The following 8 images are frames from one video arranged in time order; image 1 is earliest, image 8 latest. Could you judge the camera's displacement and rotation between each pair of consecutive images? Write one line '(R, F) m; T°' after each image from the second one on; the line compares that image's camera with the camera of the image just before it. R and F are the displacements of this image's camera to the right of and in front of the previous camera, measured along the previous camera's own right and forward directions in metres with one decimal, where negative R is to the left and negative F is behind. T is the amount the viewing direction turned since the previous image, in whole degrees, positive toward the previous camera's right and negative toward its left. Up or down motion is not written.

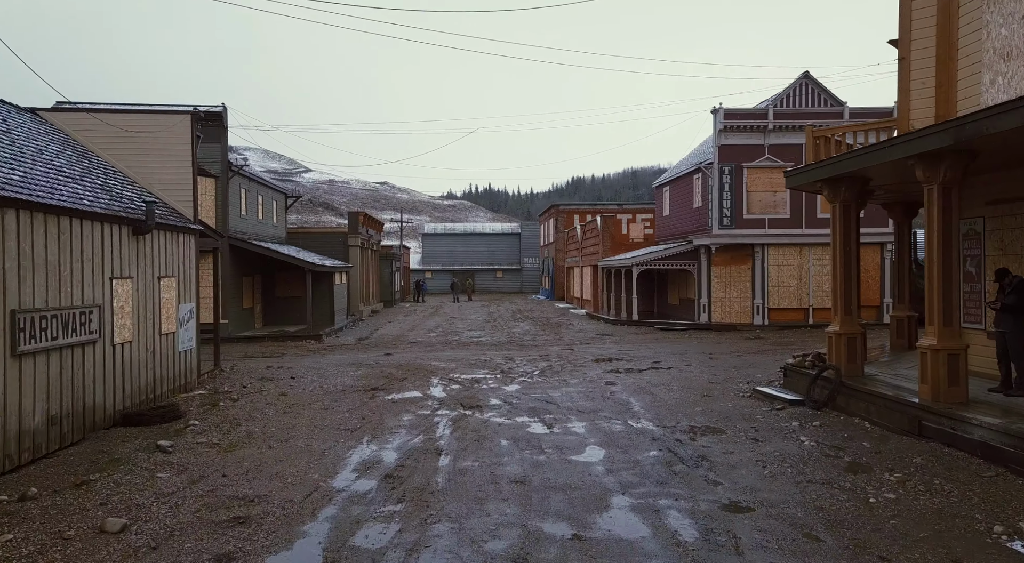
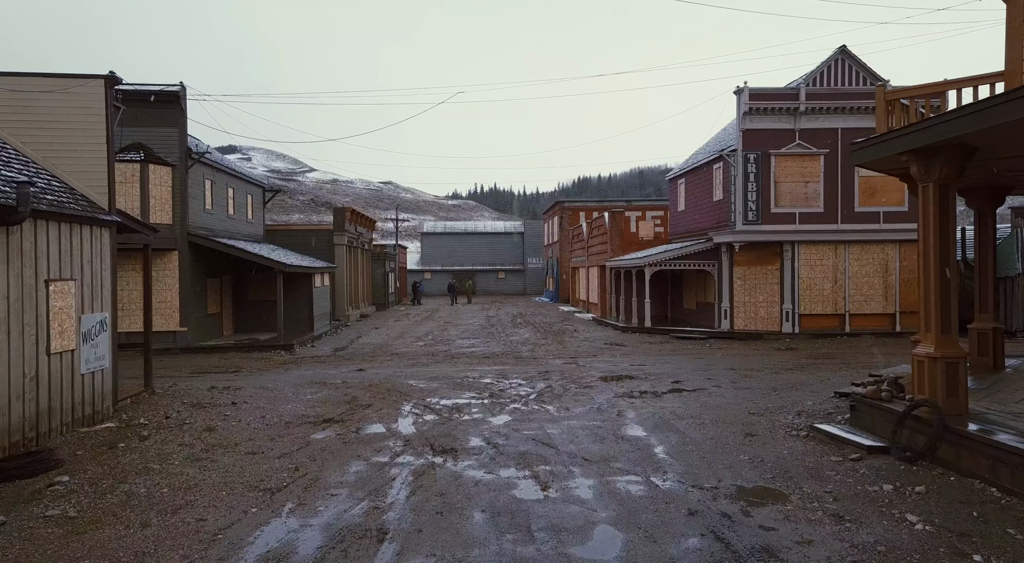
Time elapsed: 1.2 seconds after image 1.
(+0.3, +2.7) m; -1°
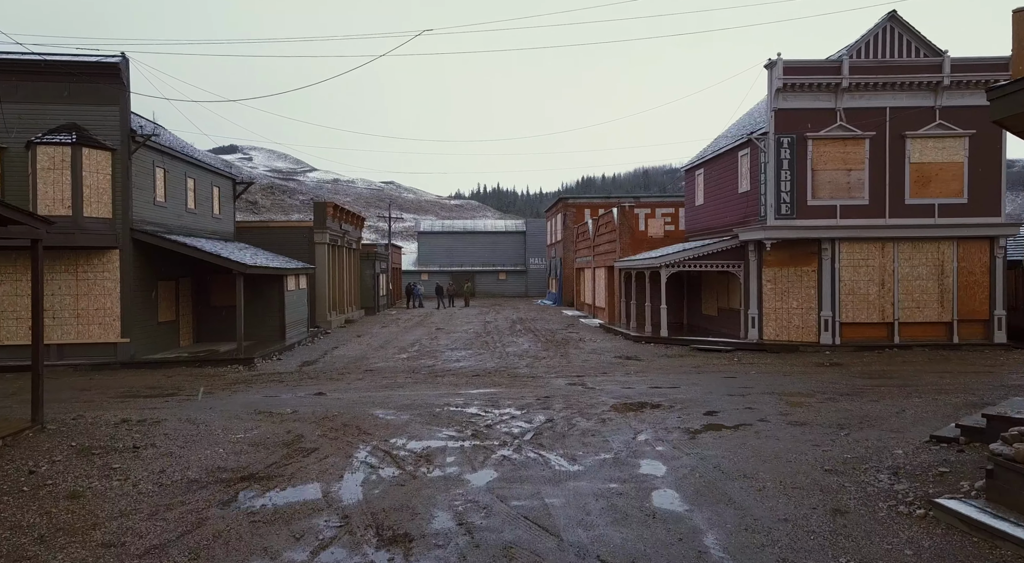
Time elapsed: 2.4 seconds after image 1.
(+0.2, +2.8) m; 0°
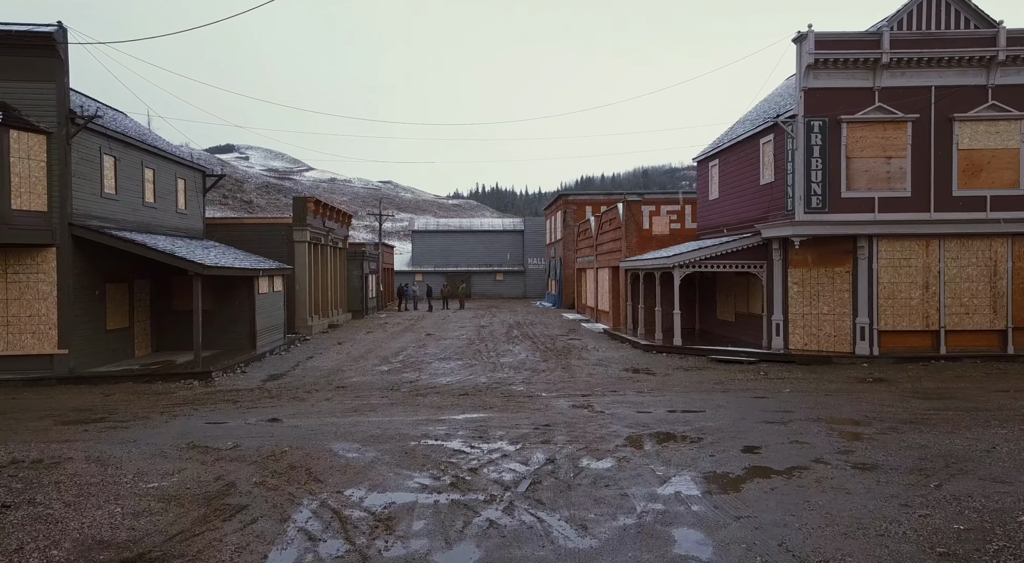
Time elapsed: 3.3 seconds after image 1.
(+0.1, +2.1) m; 0°
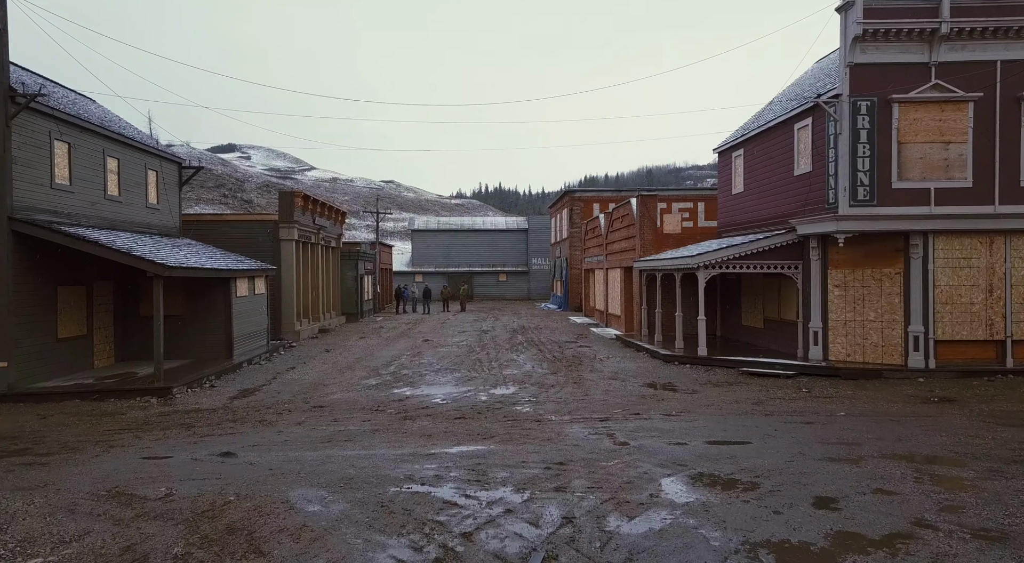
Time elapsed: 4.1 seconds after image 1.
(0.0, +1.9) m; 0°
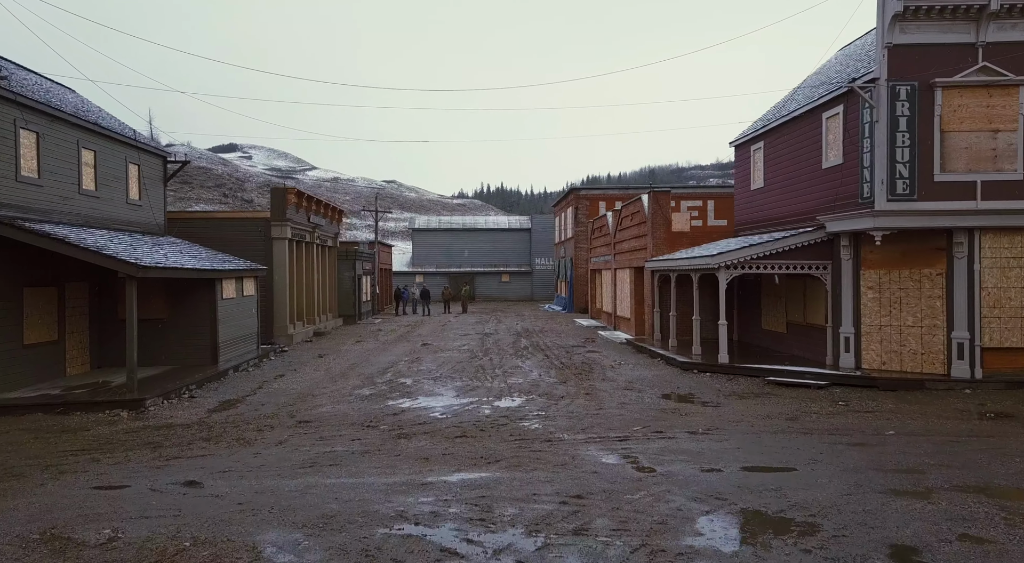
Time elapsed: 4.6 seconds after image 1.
(-0.1, +1.2) m; 0°
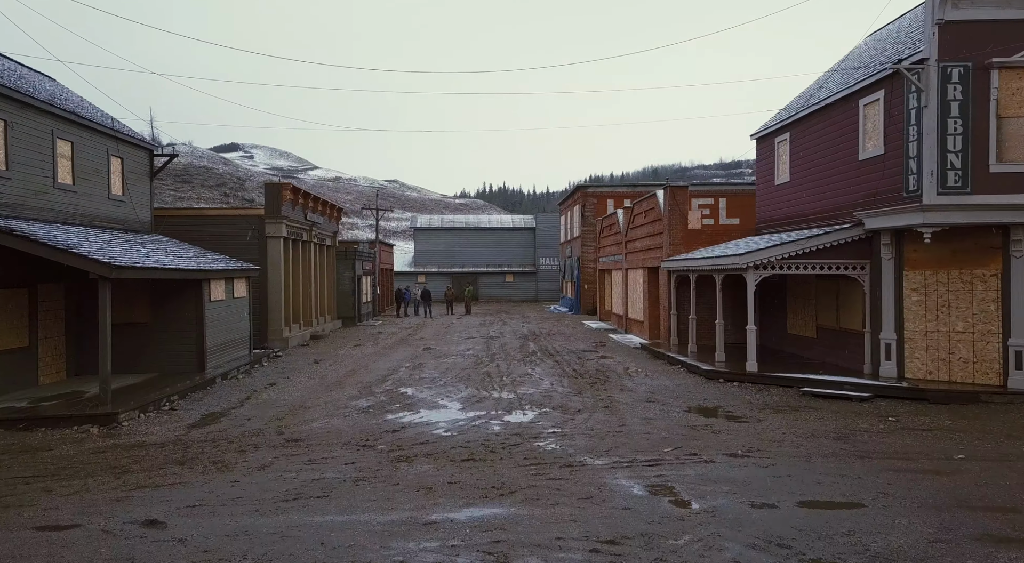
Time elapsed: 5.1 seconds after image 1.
(-0.2, +1.2) m; 0°
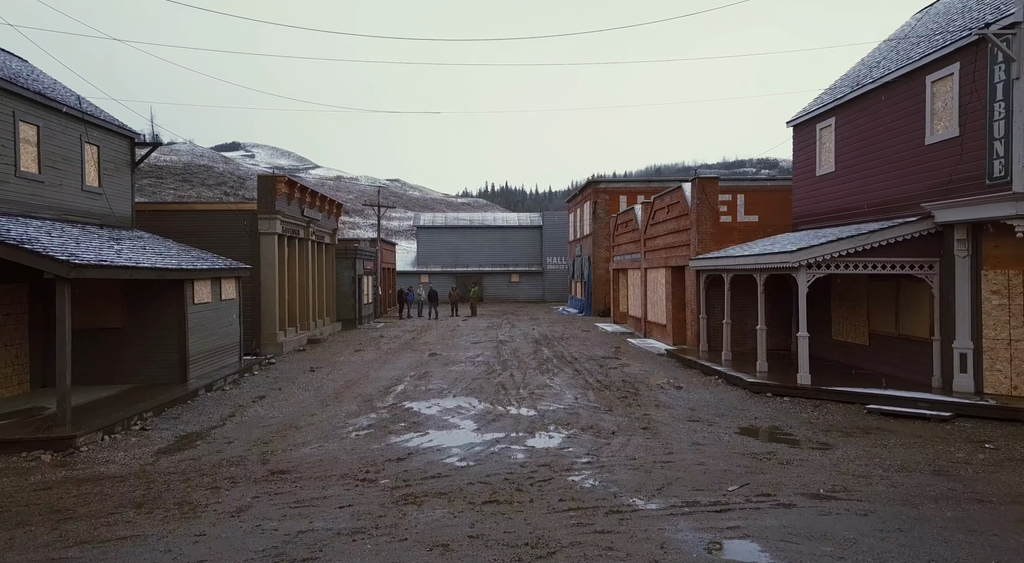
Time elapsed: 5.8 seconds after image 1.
(-0.3, +1.6) m; 0°
